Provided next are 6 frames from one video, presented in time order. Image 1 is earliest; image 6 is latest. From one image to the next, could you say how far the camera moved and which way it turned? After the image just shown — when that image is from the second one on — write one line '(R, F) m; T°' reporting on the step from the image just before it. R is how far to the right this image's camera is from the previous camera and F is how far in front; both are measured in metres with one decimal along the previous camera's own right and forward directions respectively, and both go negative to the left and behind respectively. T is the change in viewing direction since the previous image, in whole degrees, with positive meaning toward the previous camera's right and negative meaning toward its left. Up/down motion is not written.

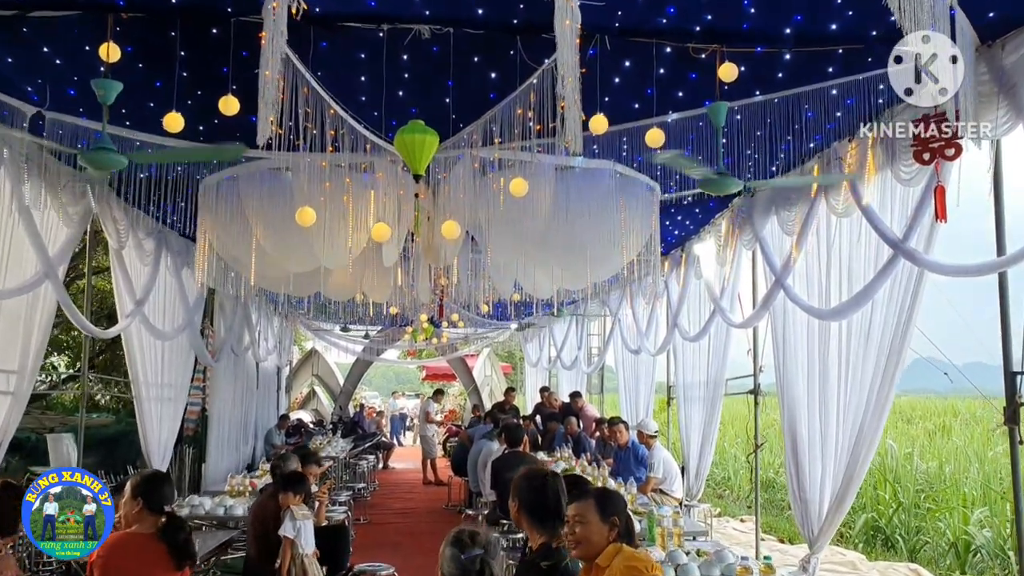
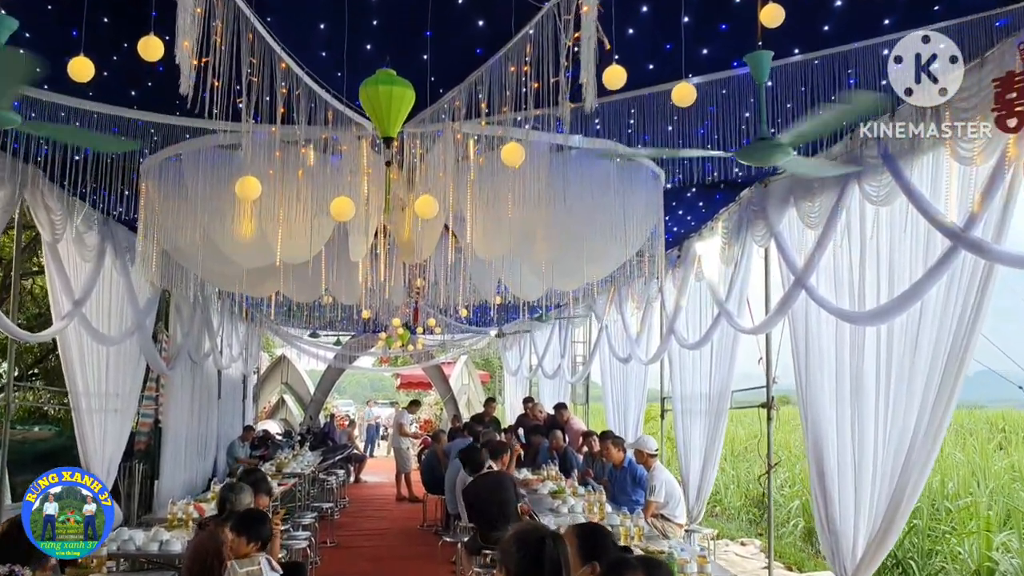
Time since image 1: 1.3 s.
(0.0, +0.7) m; +1°
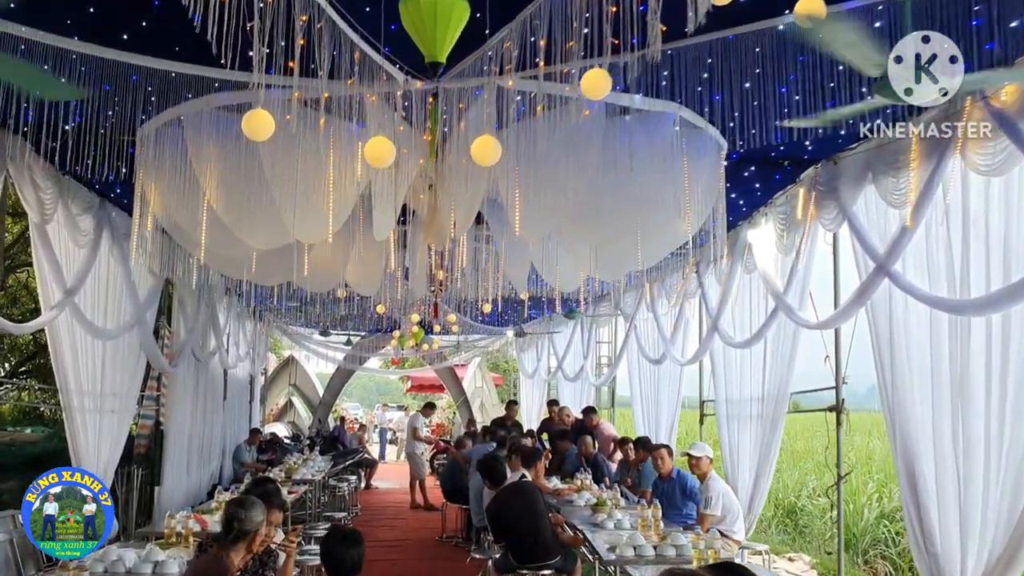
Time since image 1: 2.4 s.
(-0.1, +0.6) m; 0°
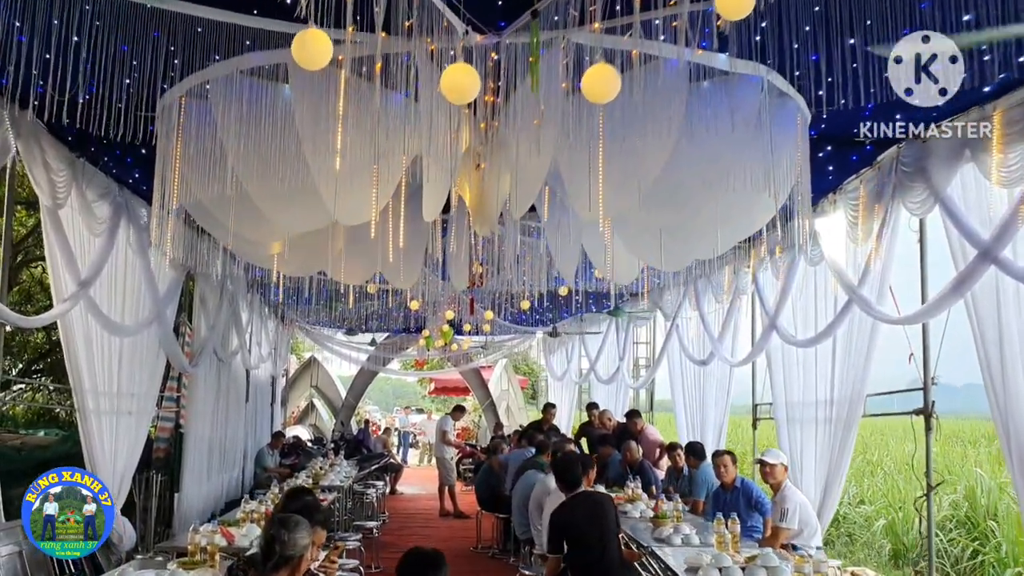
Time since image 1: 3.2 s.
(-0.2, +0.4) m; -1°
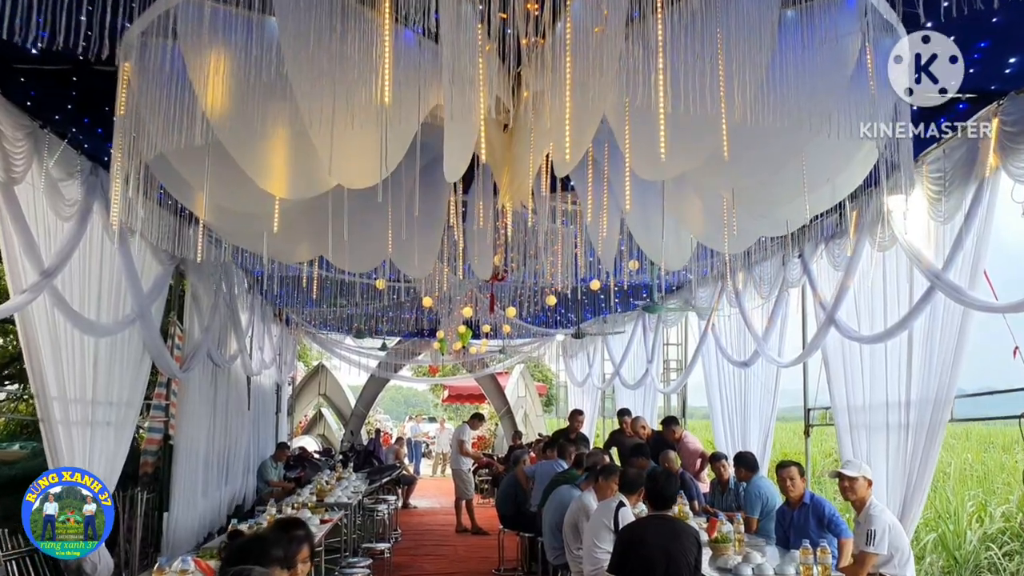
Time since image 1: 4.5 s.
(-0.1, +0.7) m; -1°
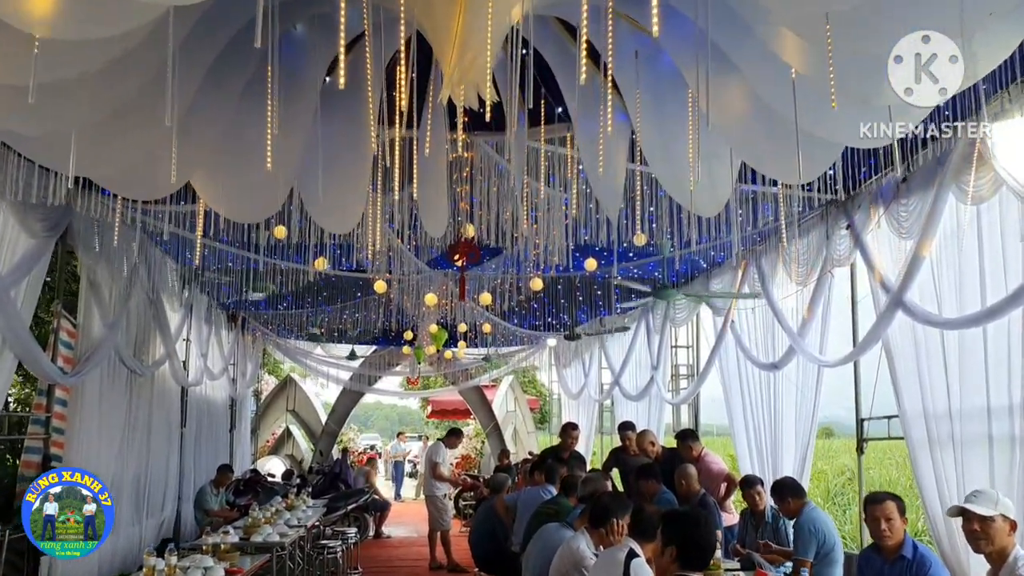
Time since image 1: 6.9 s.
(+0.1, +1.3) m; 0°
